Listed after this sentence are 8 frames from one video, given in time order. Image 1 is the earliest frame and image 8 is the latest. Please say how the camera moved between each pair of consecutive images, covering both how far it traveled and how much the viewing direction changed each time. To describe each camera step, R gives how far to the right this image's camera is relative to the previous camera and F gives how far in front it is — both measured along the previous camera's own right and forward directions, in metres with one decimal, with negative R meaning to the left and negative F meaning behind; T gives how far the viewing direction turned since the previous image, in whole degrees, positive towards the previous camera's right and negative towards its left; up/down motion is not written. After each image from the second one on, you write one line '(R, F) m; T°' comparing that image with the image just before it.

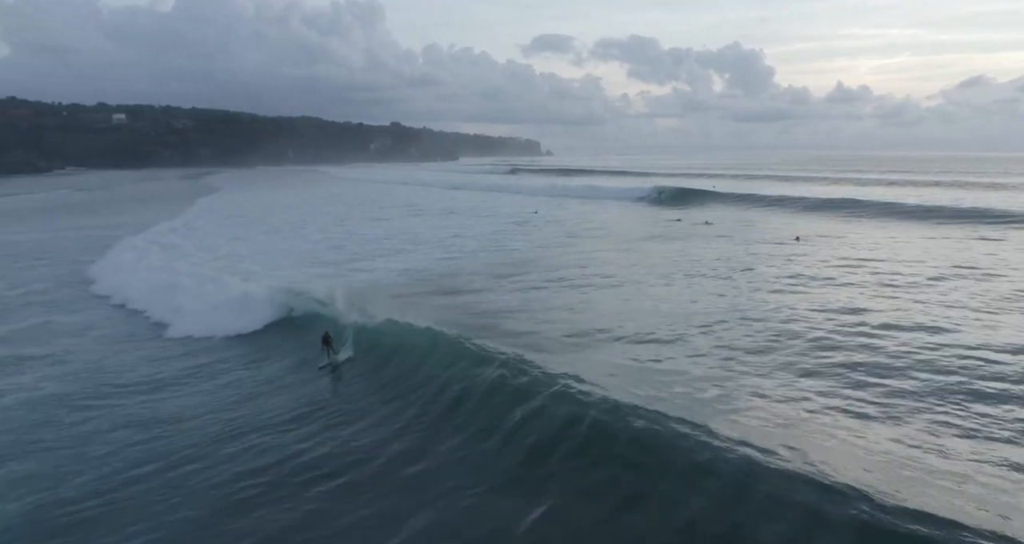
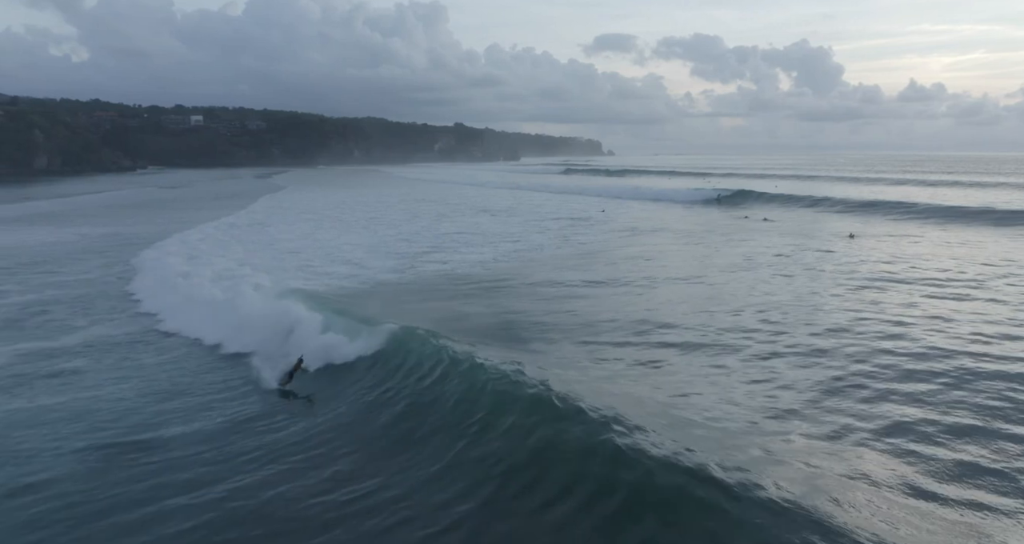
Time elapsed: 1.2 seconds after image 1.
(0.0, -0.3) m; -5°
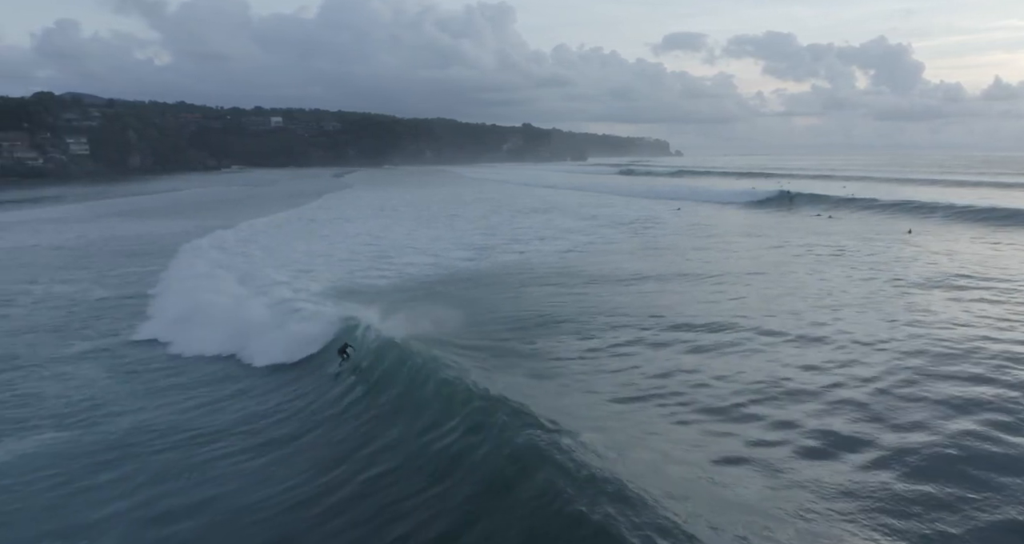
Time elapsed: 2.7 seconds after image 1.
(0.0, -0.6) m; -5°
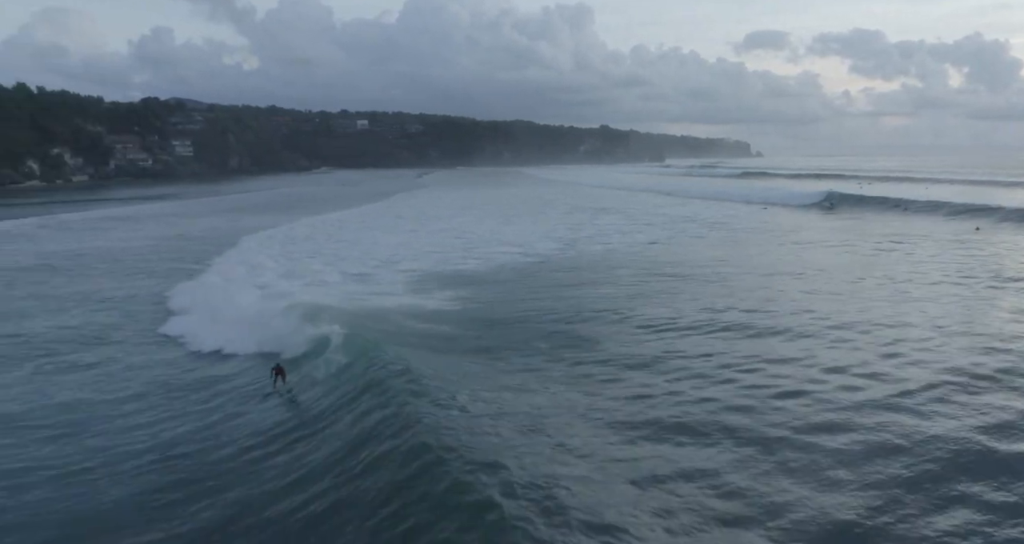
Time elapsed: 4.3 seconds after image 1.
(-0.1, -0.9) m; -6°
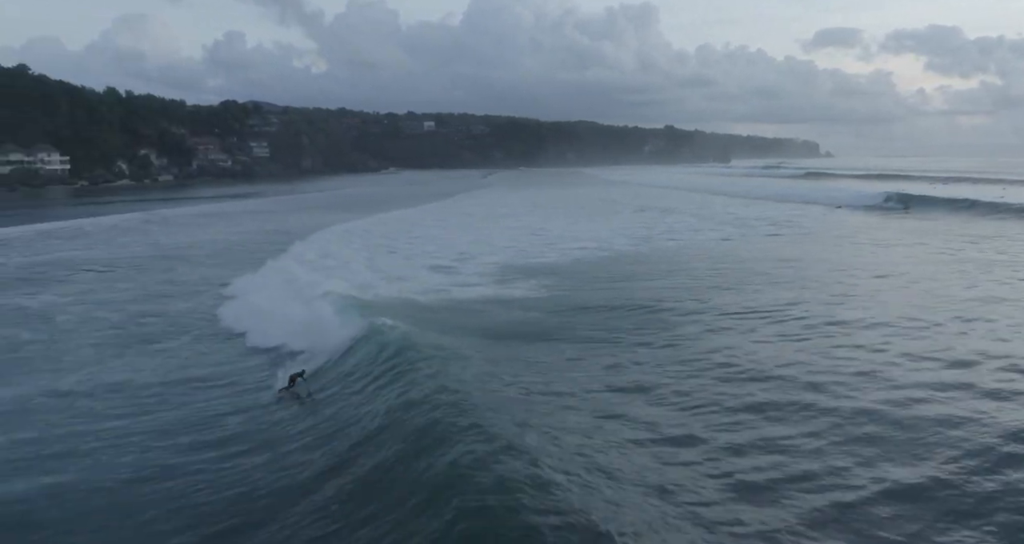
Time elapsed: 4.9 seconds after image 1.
(-0.2, -0.9) m; -5°
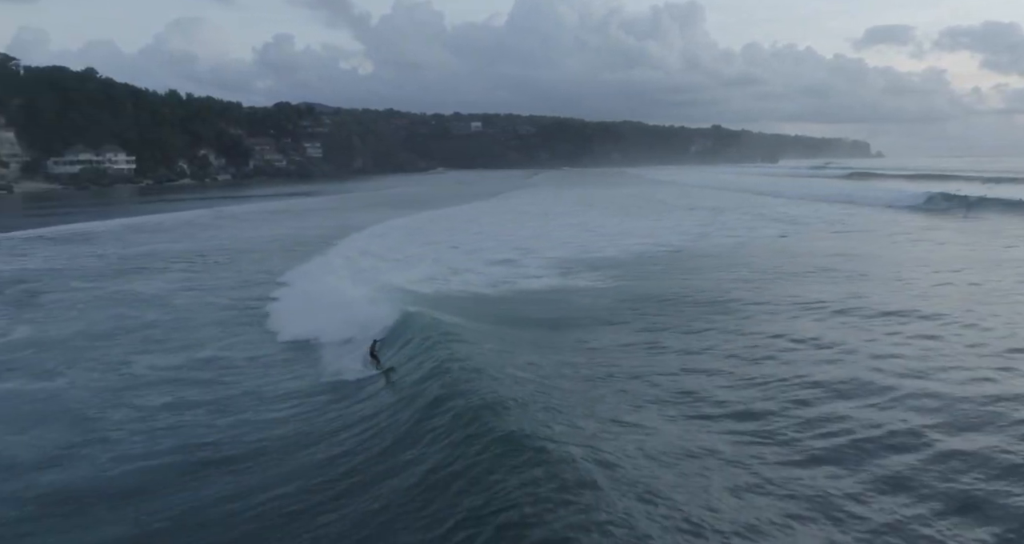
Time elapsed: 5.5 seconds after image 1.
(-0.4, -1.0) m; -3°
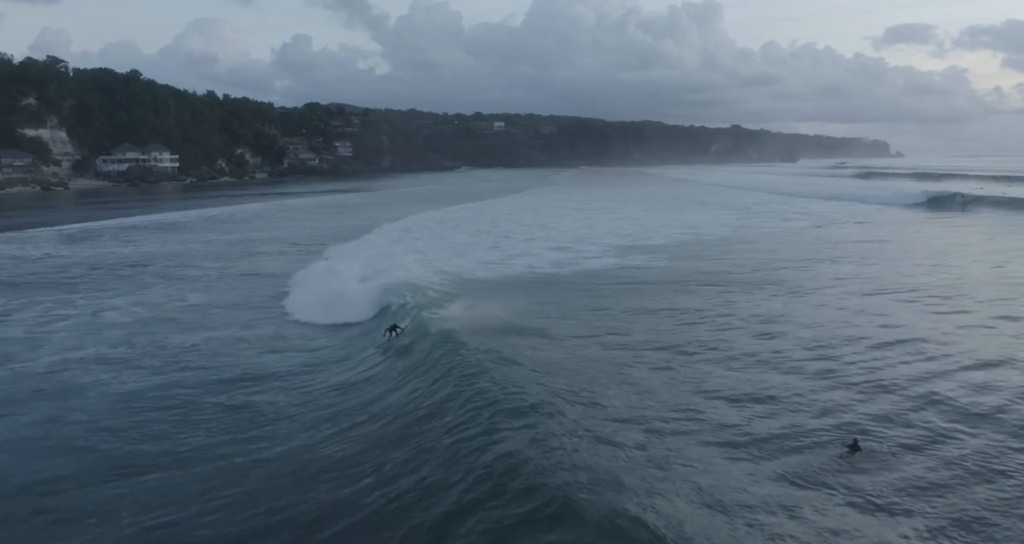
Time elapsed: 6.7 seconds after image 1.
(-1.1, -2.2) m; -1°
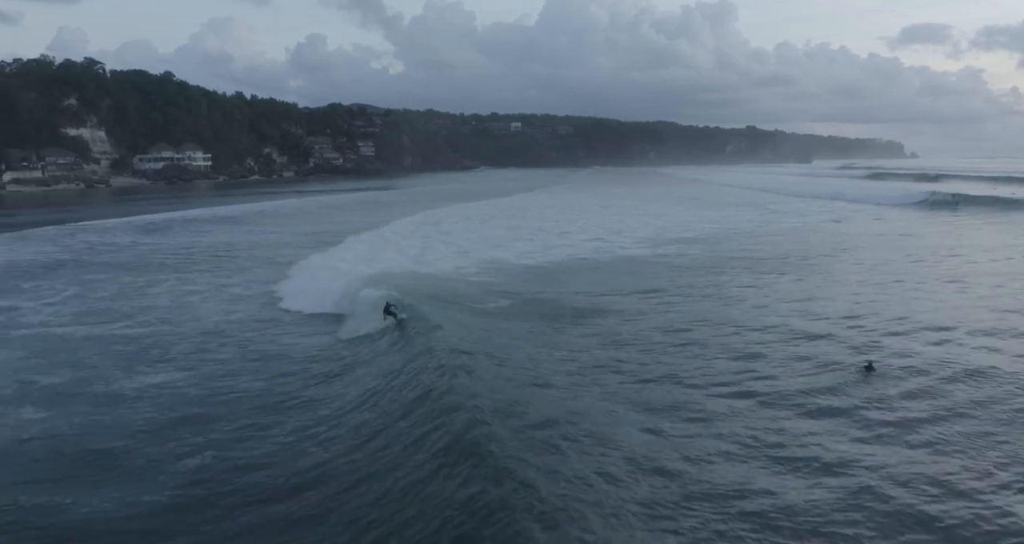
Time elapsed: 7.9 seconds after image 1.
(-0.9, -2.0) m; -1°
